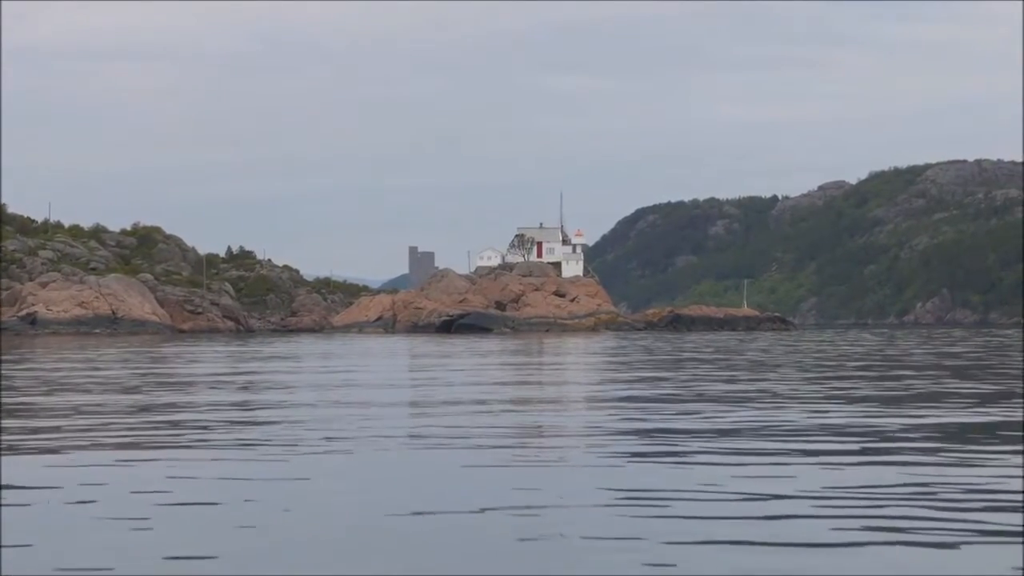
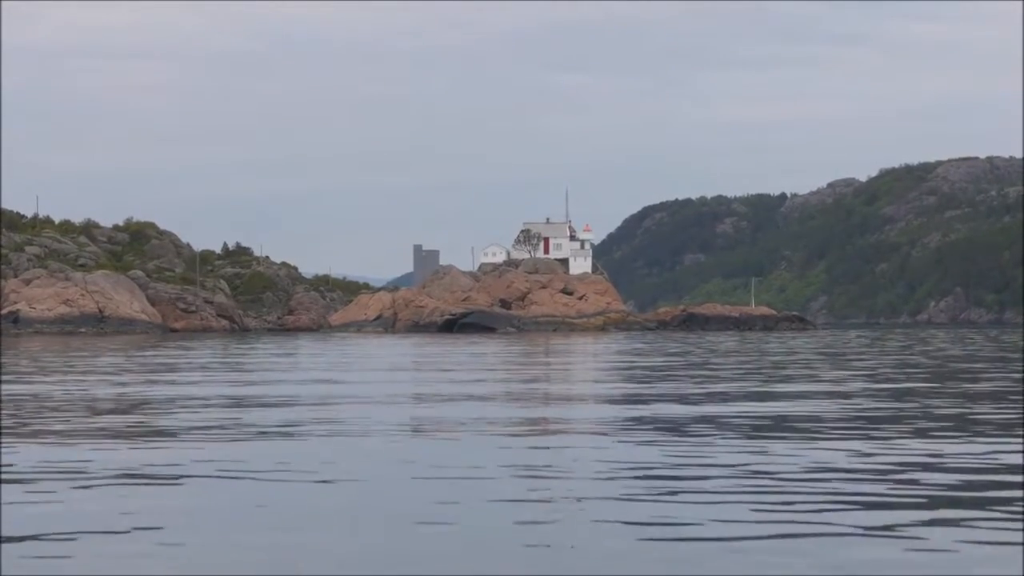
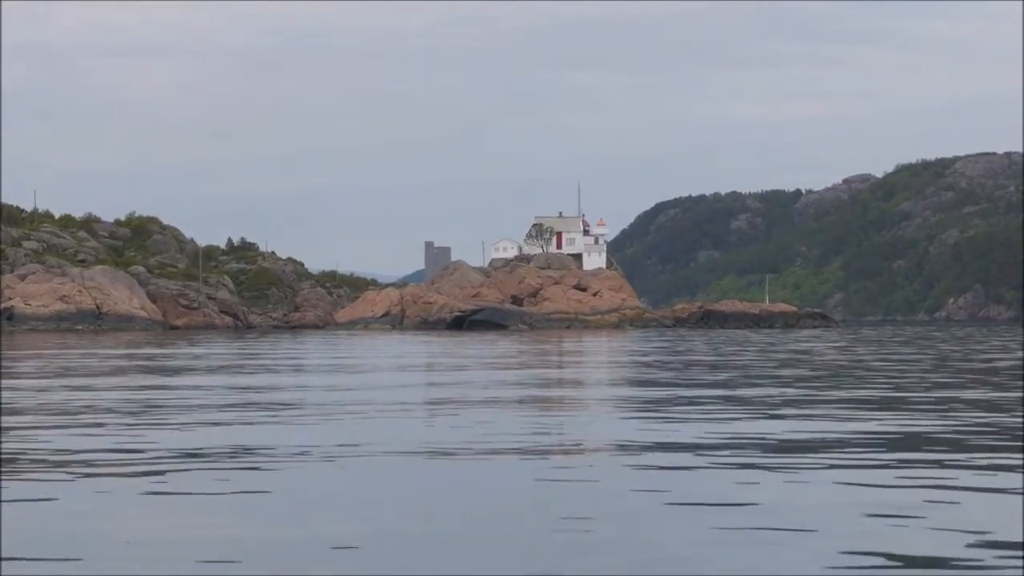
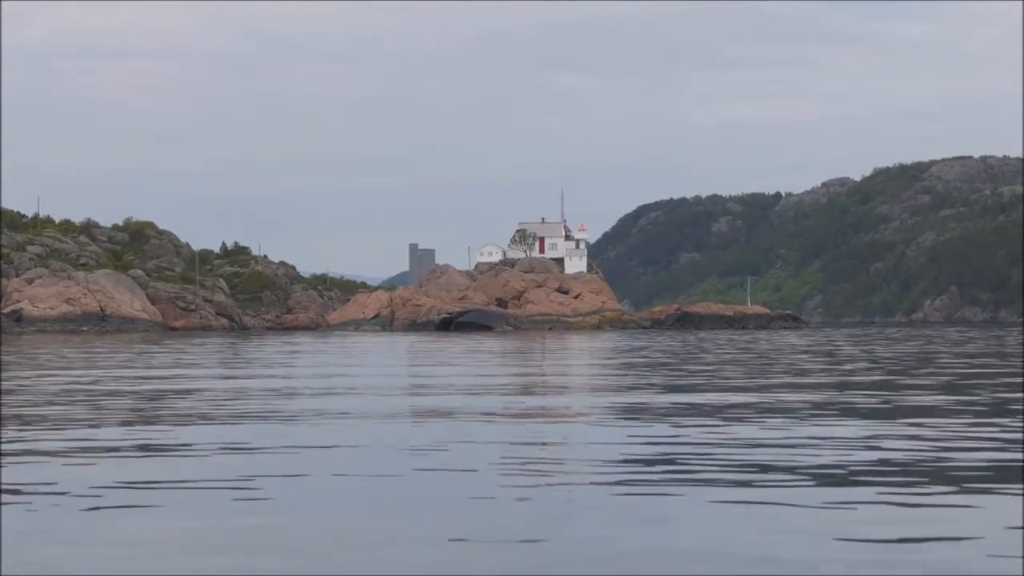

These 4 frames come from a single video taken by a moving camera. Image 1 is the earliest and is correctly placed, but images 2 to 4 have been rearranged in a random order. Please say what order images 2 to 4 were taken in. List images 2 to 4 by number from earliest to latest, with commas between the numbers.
4, 2, 3
